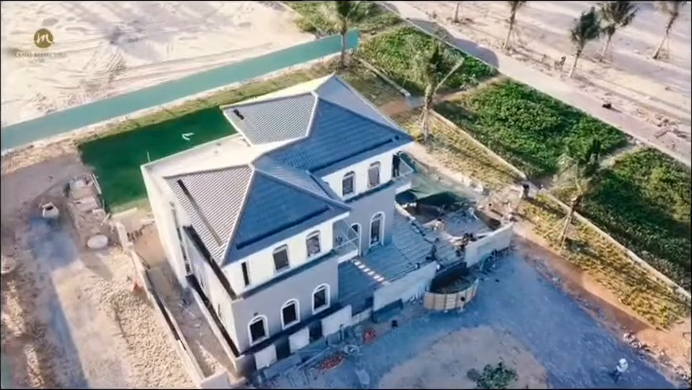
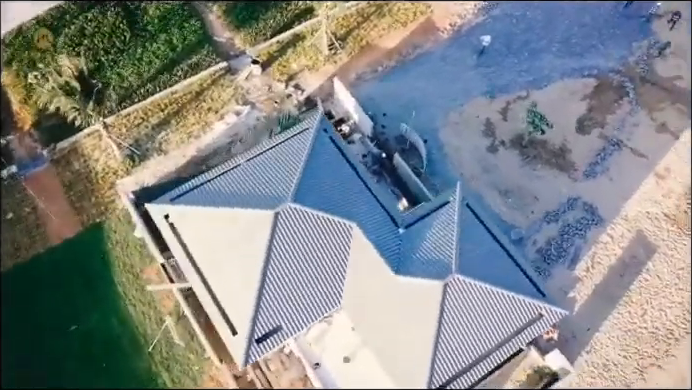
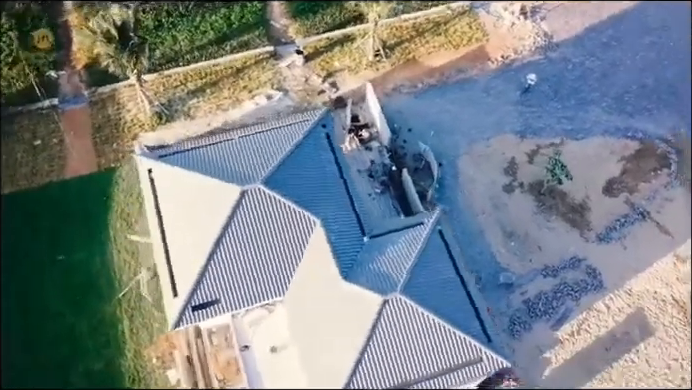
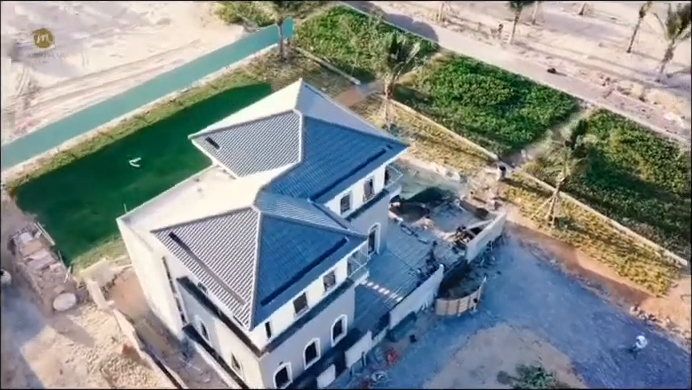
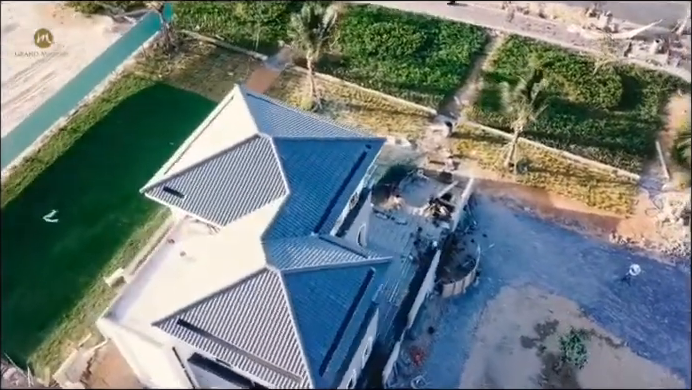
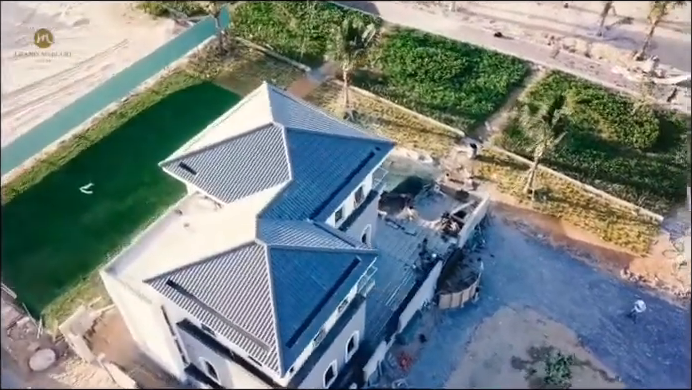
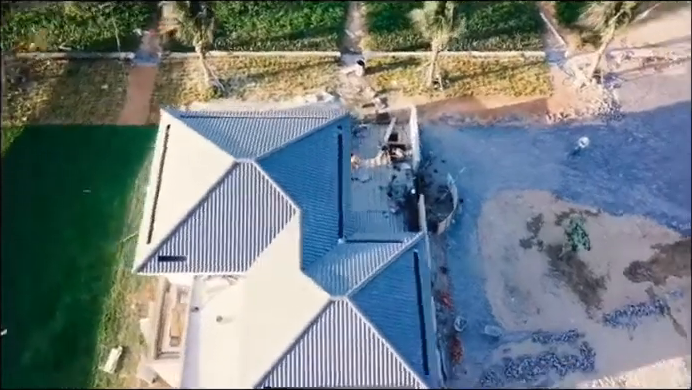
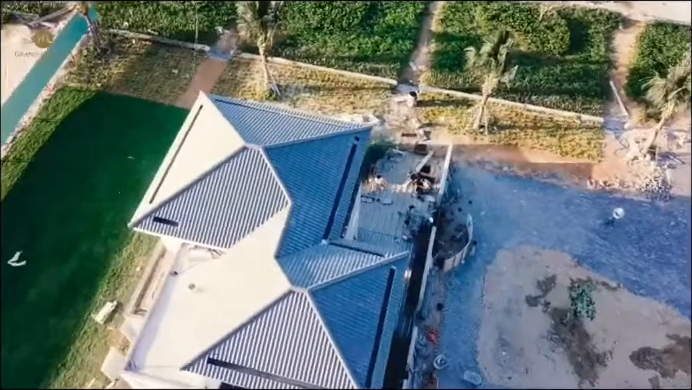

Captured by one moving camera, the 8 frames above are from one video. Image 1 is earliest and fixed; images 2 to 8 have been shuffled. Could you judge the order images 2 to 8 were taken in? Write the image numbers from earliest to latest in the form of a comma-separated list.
4, 6, 5, 8, 7, 3, 2
